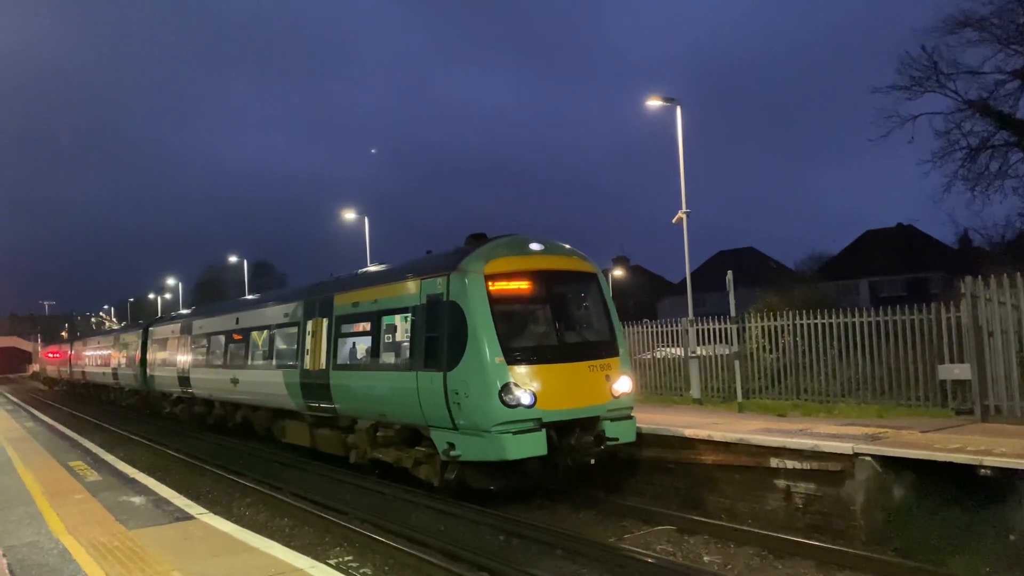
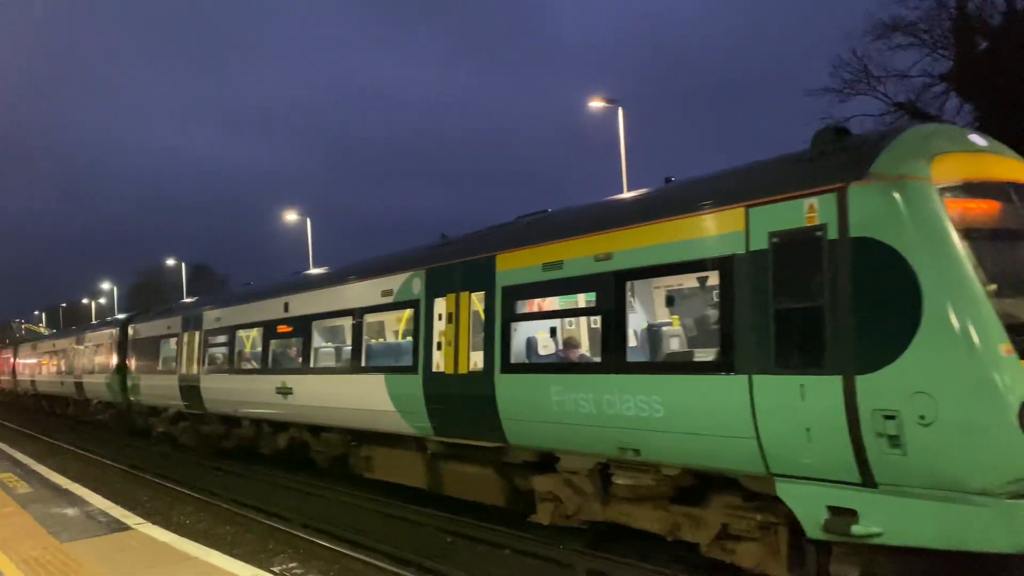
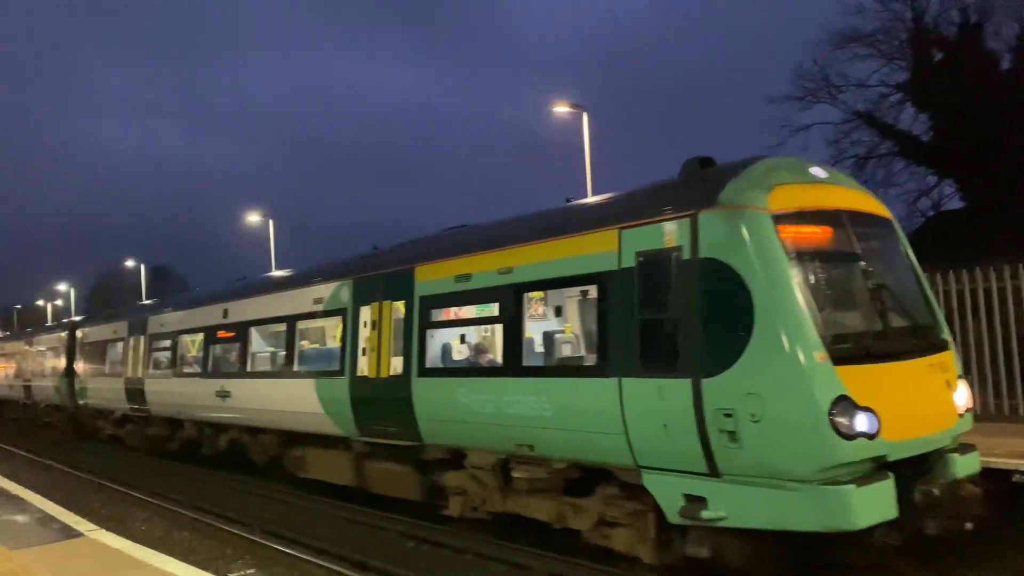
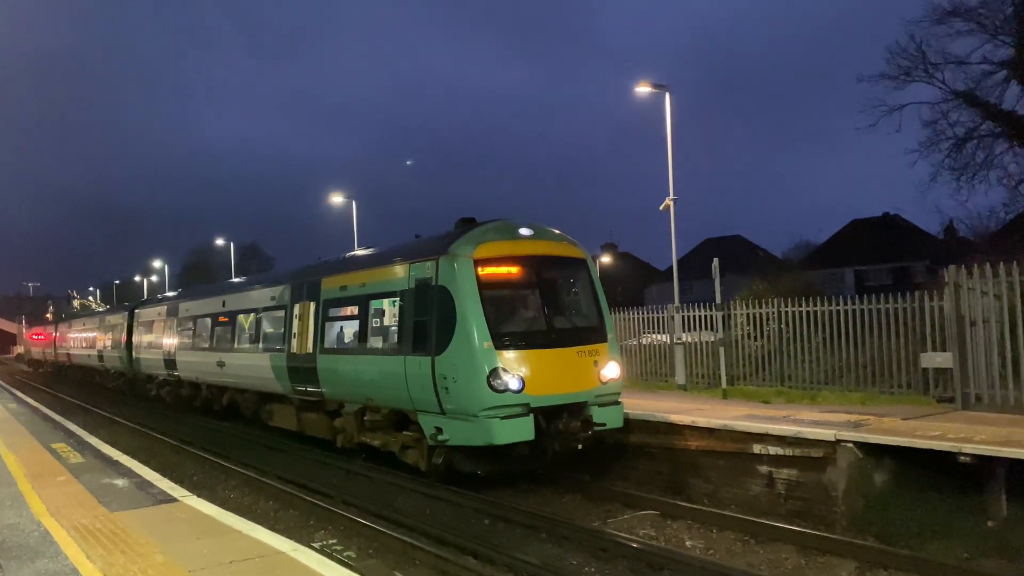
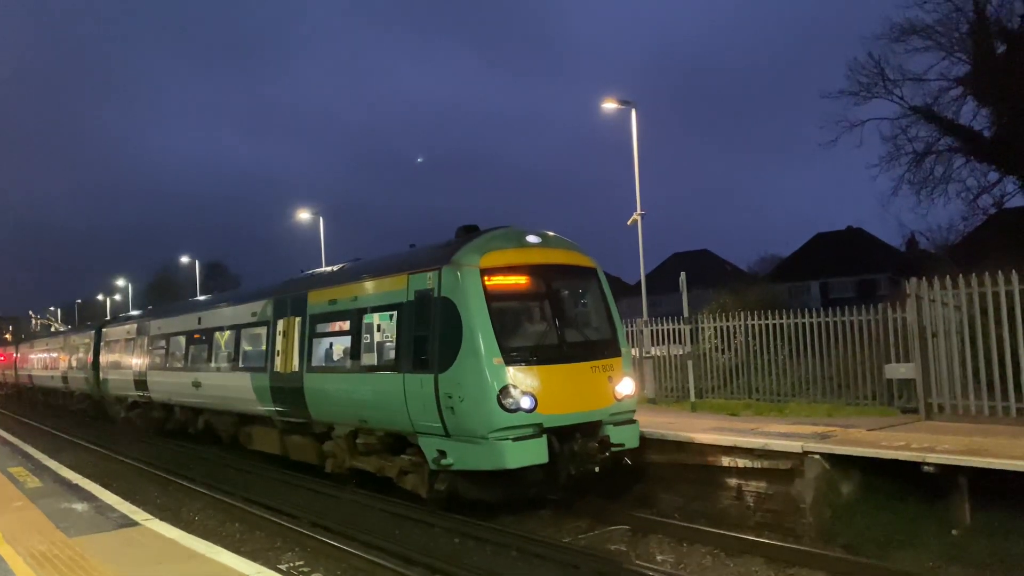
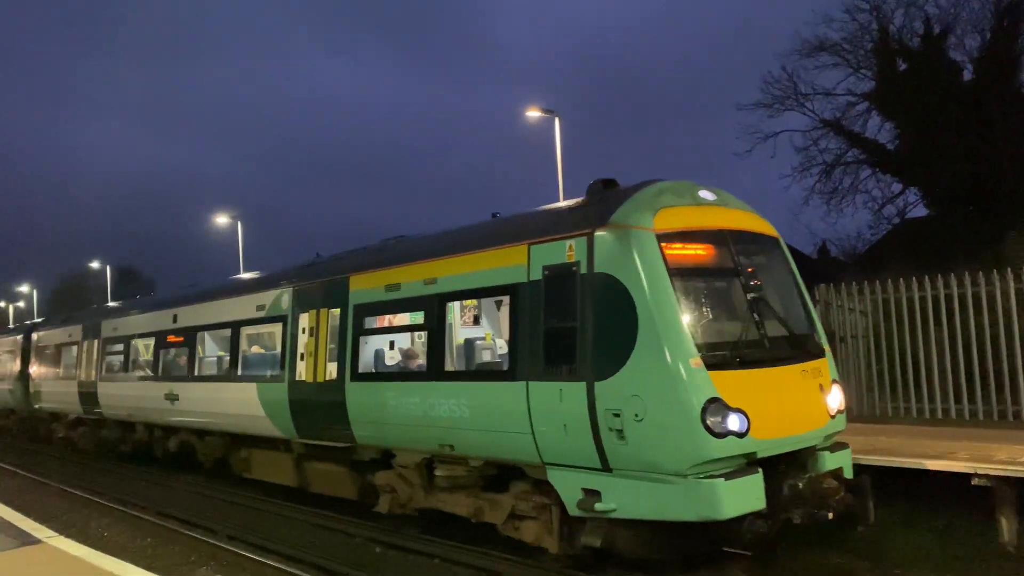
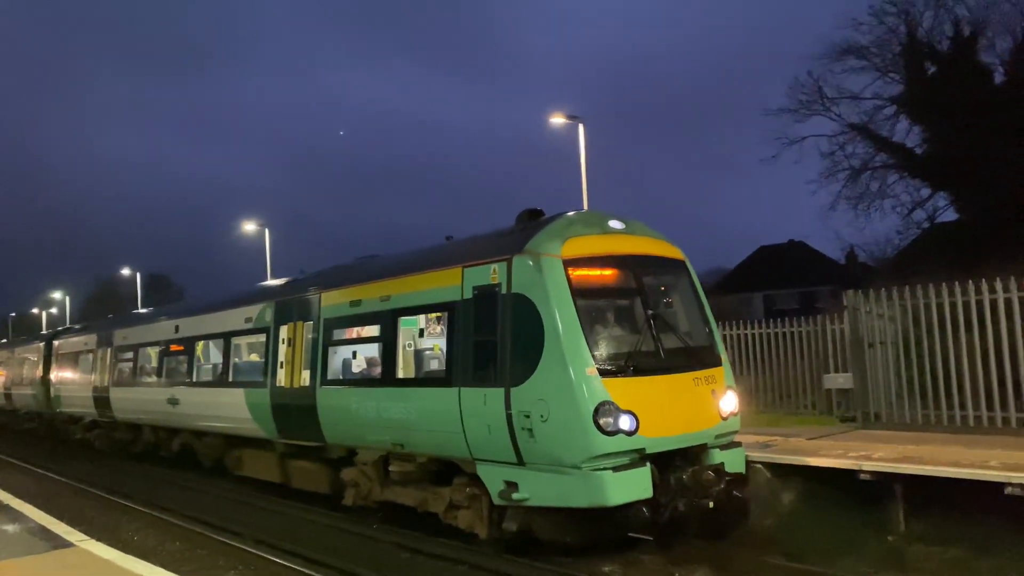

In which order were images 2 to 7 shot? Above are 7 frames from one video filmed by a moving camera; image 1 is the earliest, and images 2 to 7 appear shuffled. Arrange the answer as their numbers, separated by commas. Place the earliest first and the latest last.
4, 5, 7, 6, 3, 2
